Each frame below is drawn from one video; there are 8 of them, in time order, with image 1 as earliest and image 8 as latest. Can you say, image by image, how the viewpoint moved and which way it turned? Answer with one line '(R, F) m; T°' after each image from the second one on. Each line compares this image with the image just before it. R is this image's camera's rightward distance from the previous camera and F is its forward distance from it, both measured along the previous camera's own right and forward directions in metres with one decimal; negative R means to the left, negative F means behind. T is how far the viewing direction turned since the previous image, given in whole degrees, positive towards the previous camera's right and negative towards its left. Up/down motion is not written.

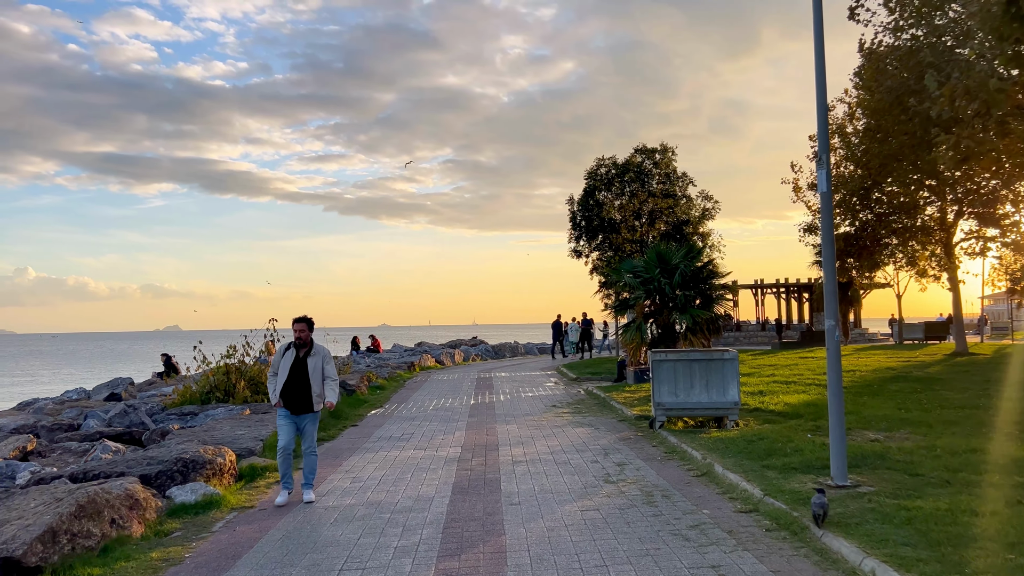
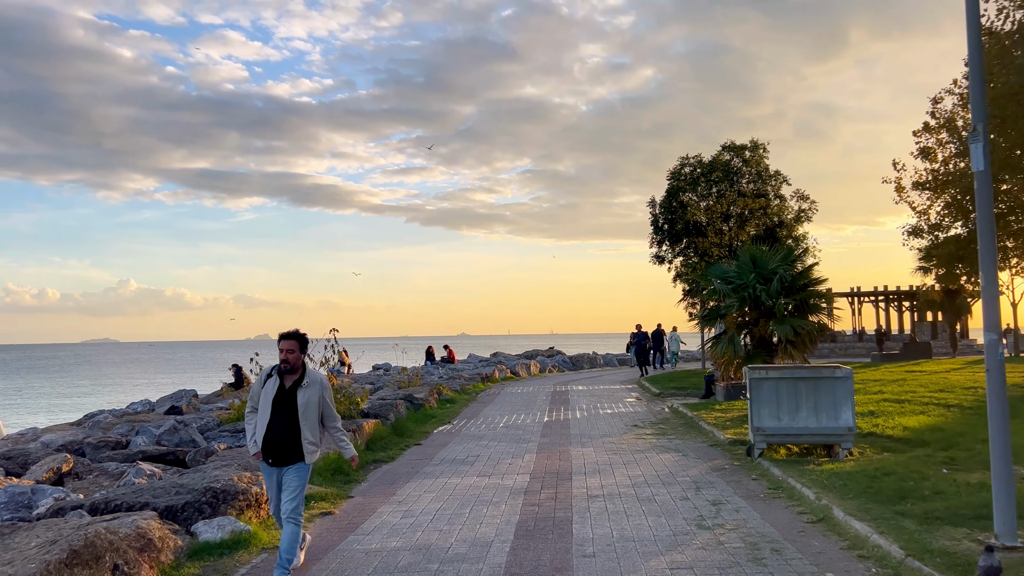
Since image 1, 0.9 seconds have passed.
(+0.1, +1.3) m; -6°
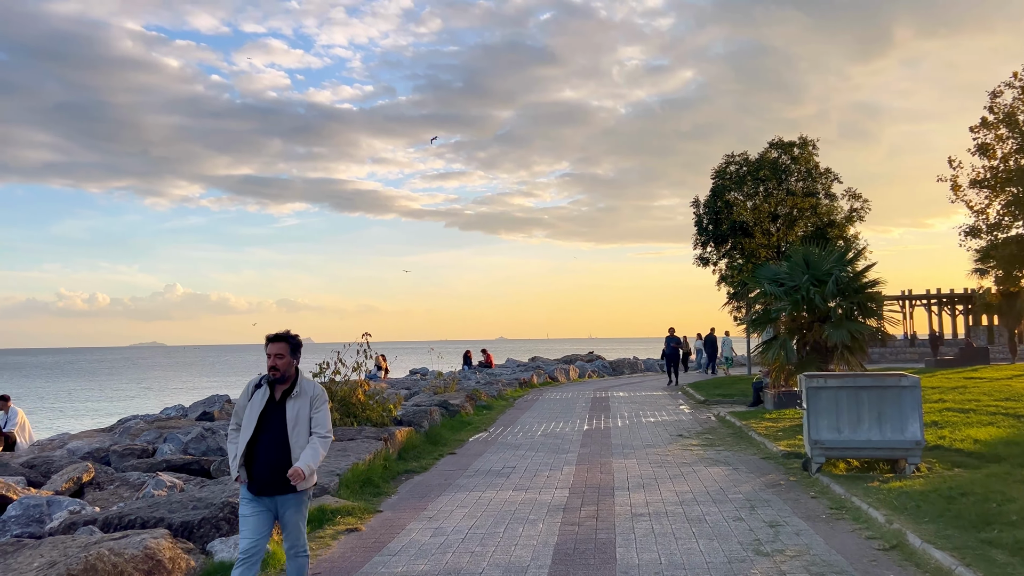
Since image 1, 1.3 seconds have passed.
(0.0, +0.6) m; -3°
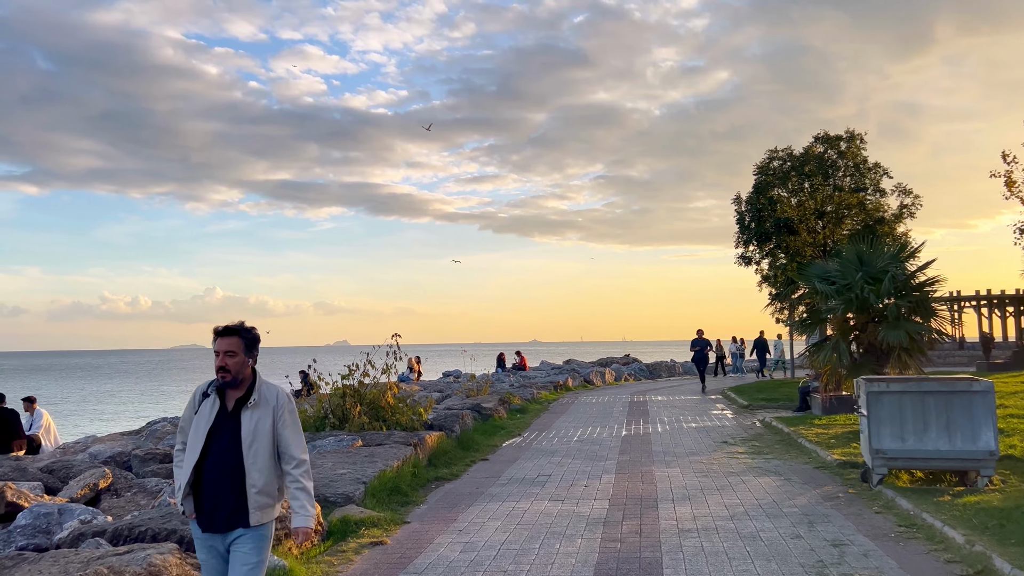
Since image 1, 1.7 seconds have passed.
(0.0, +0.6) m; -2°
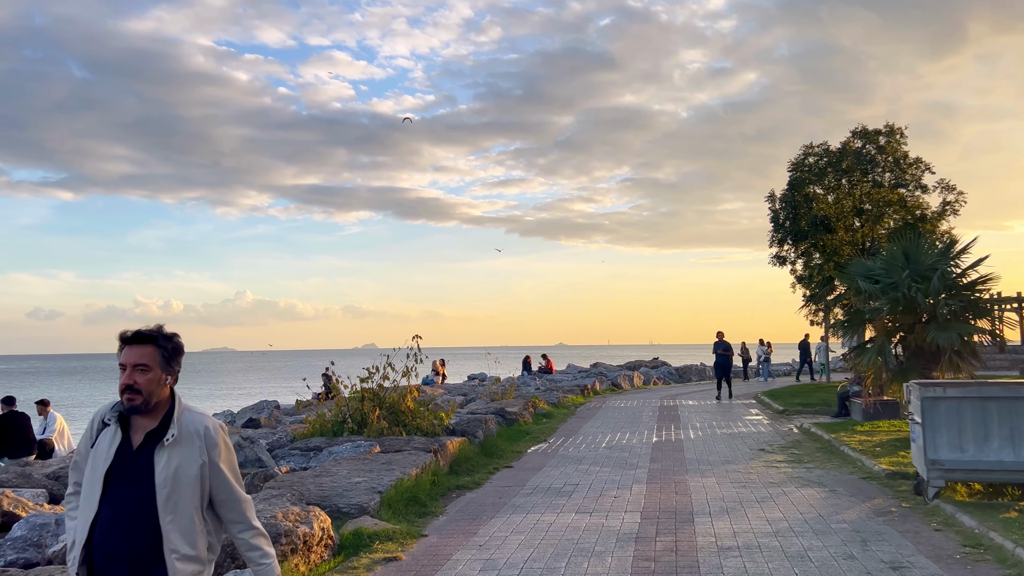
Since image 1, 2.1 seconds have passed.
(0.0, +0.6) m; -2°
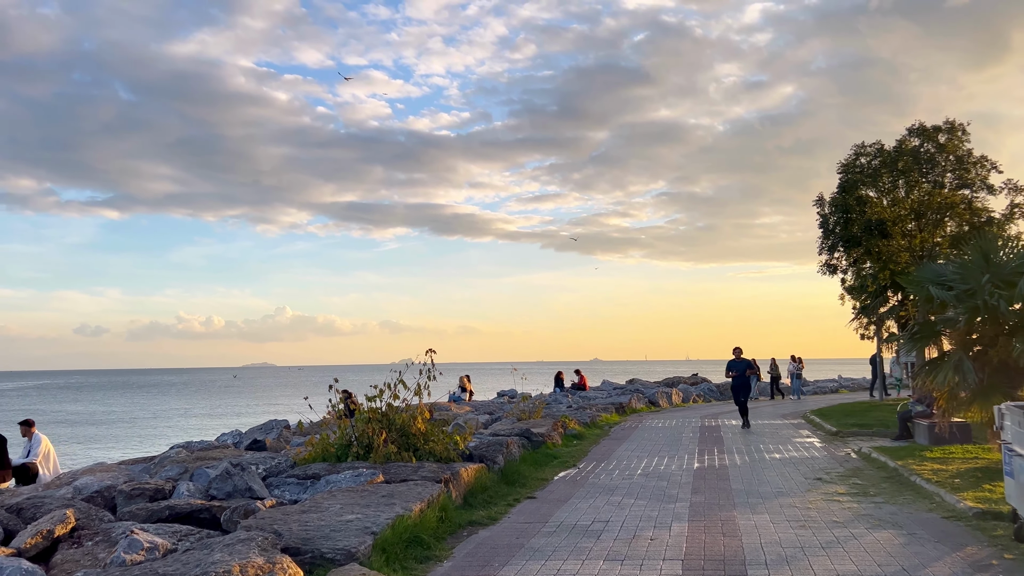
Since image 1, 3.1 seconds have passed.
(+0.2, +1.3) m; -3°
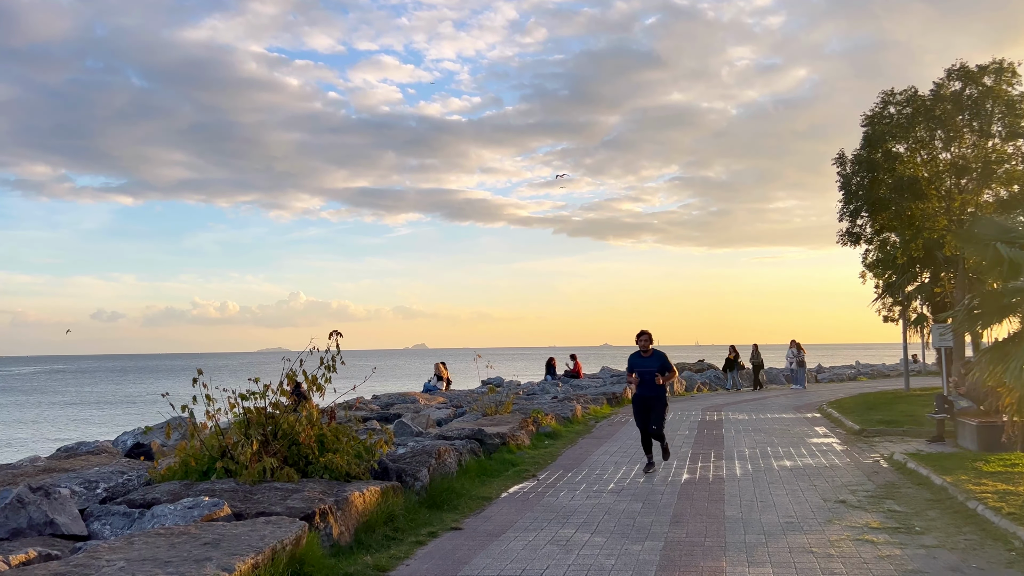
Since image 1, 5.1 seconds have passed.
(+0.9, +2.8) m; -1°
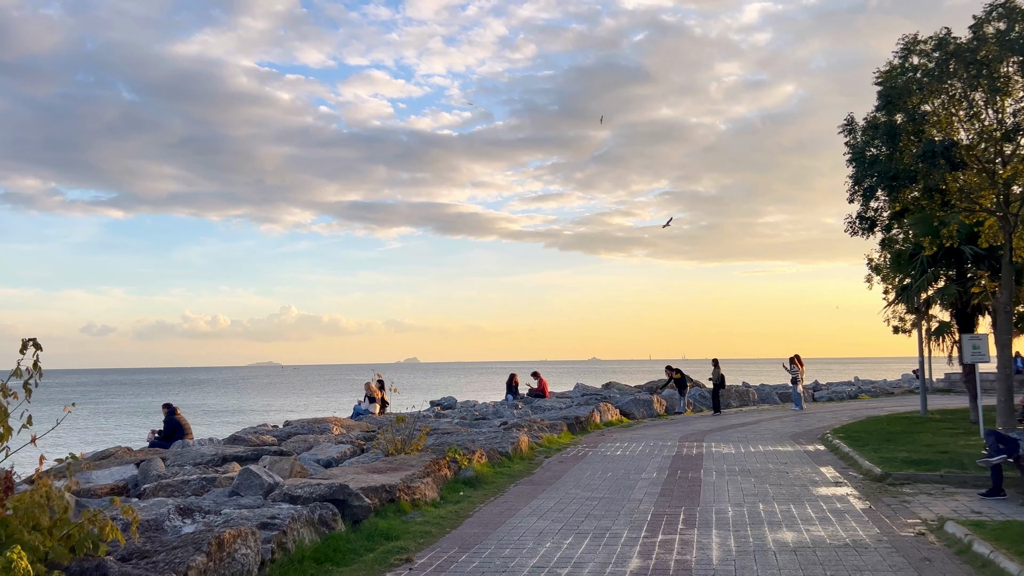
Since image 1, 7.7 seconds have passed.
(+1.2, +3.7) m; +1°
